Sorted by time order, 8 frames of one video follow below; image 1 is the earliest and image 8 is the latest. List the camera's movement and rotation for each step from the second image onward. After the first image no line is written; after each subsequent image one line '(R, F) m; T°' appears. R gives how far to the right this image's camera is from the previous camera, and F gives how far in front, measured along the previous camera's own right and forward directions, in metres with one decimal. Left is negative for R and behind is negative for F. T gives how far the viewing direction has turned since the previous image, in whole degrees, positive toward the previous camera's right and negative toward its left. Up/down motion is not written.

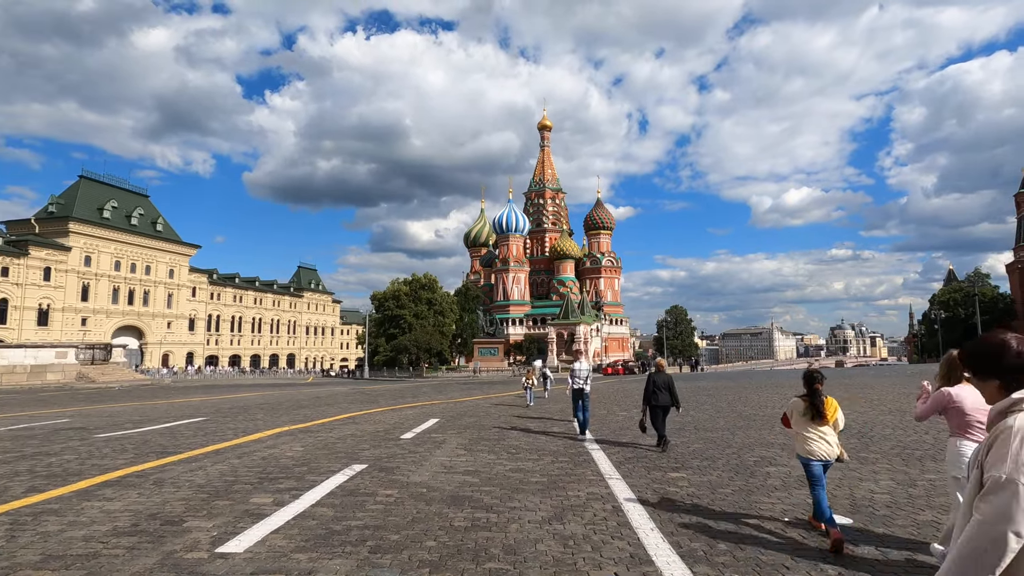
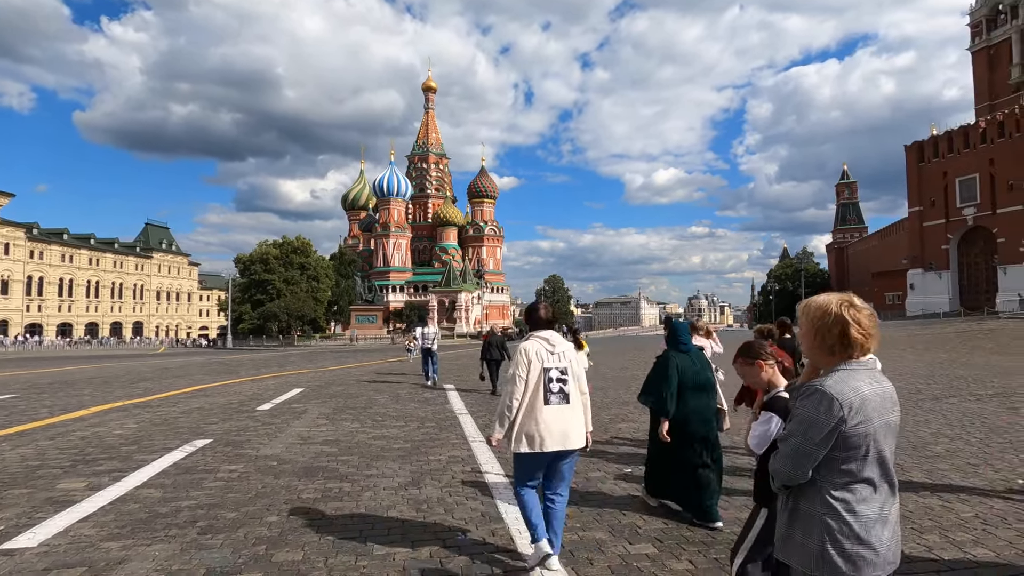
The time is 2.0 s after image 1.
(+0.3, +0.1) m; +12°
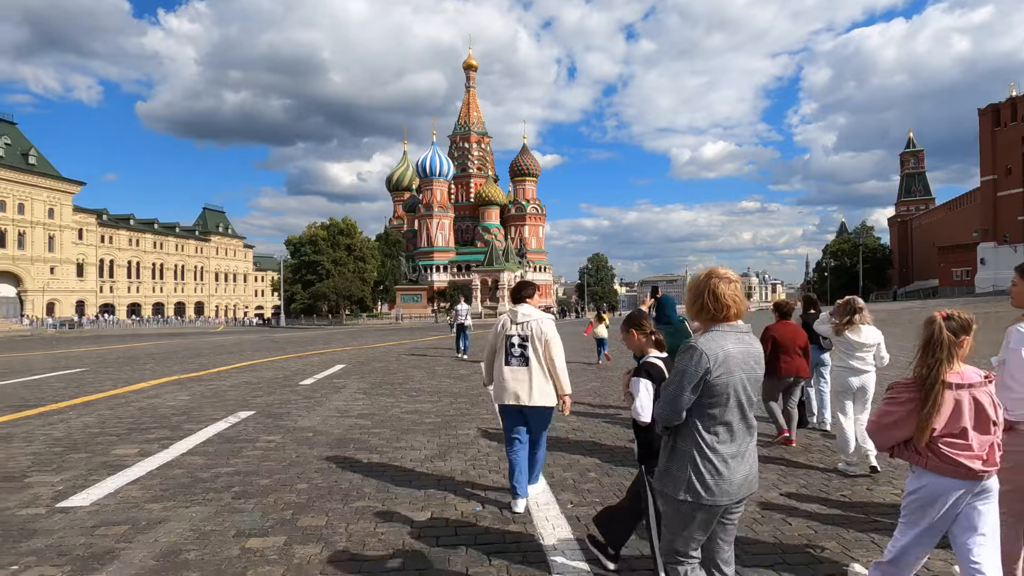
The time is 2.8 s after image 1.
(+0.2, 0.0) m; -5°
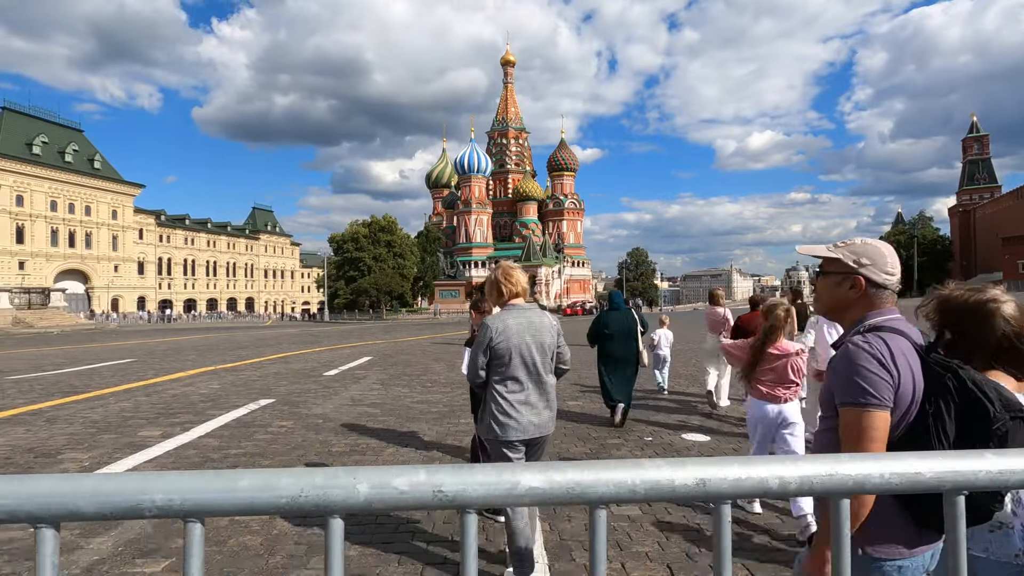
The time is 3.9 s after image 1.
(+0.6, -0.1) m; -4°
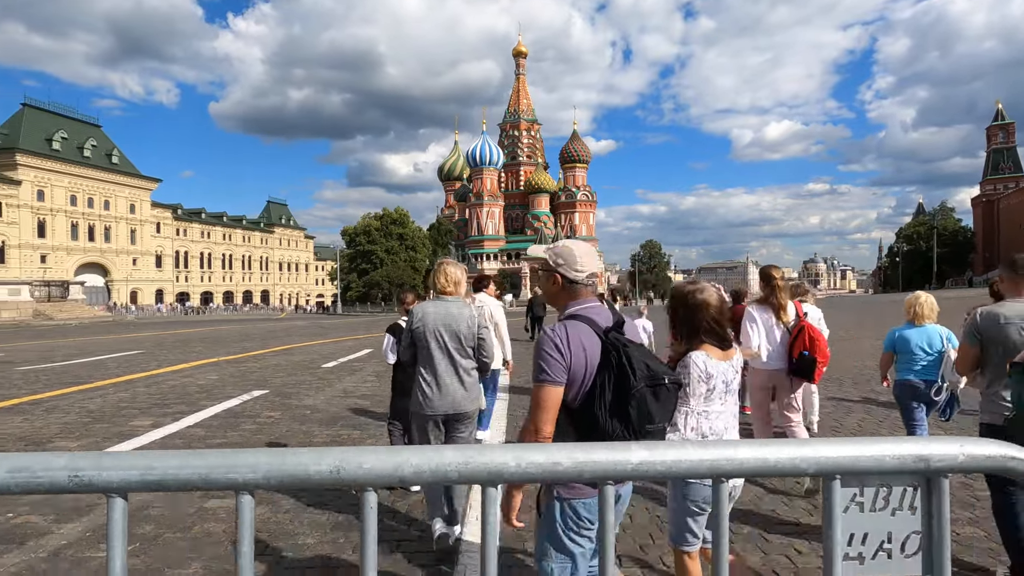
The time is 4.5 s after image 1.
(+0.4, 0.0) m; -1°
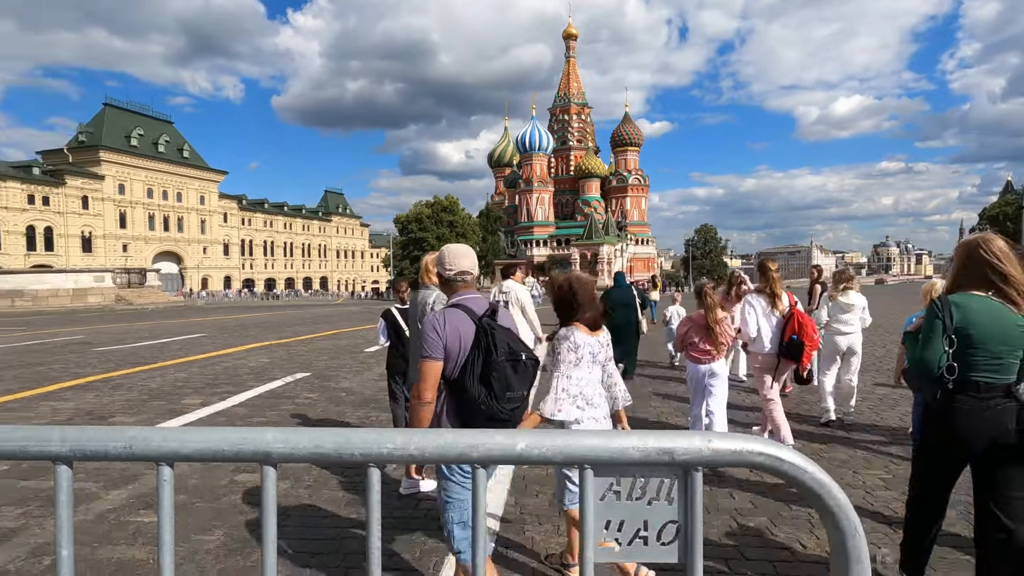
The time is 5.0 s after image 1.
(+0.4, 0.0) m; -5°
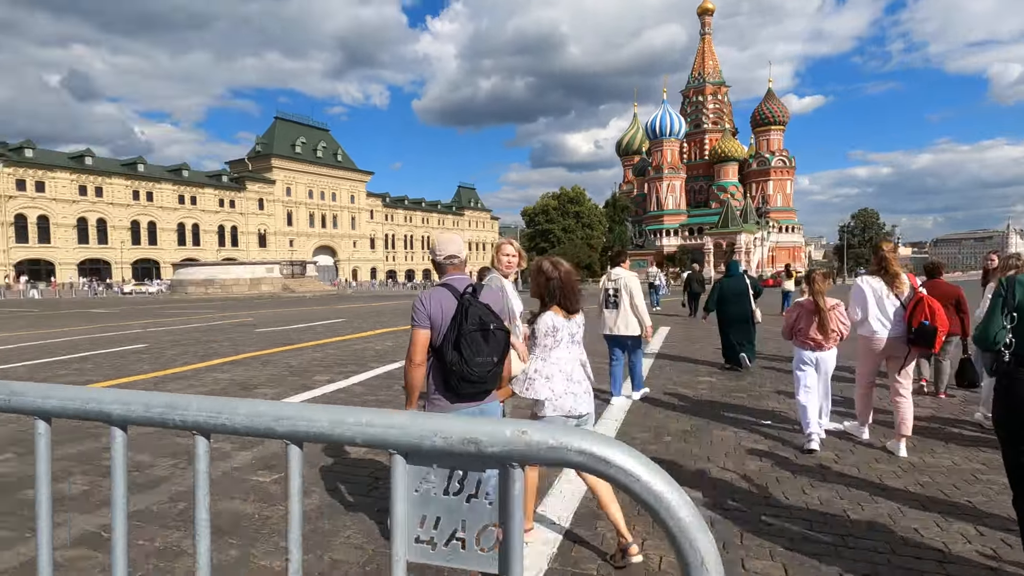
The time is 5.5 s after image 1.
(+0.4, +0.1) m; -14°
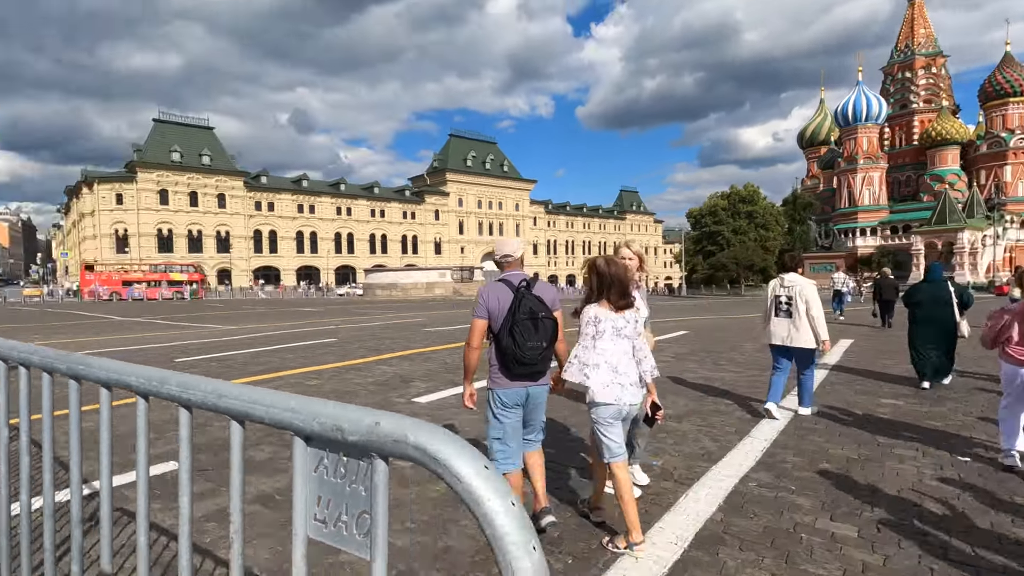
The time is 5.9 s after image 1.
(+0.3, +0.1) m; -17°
